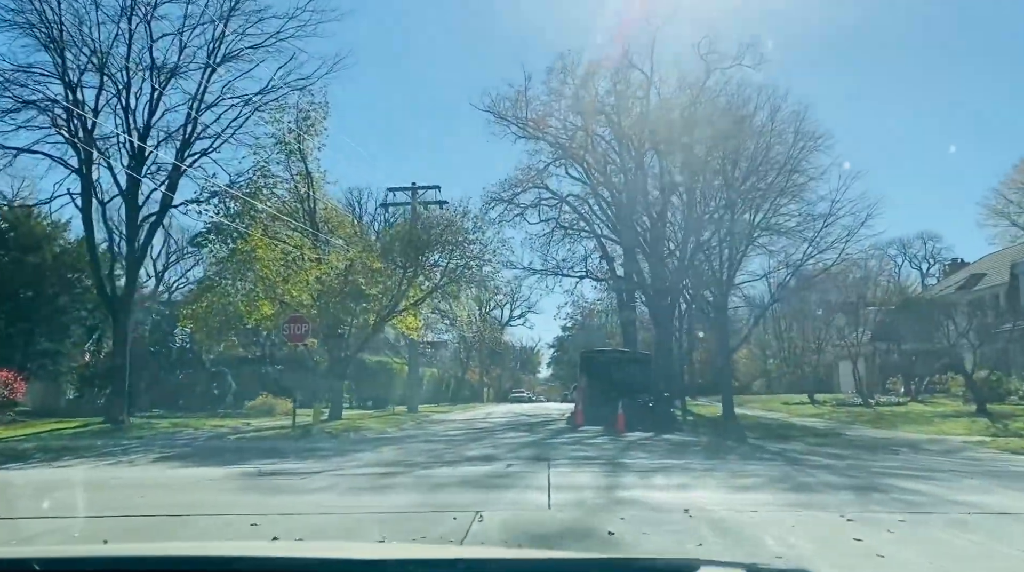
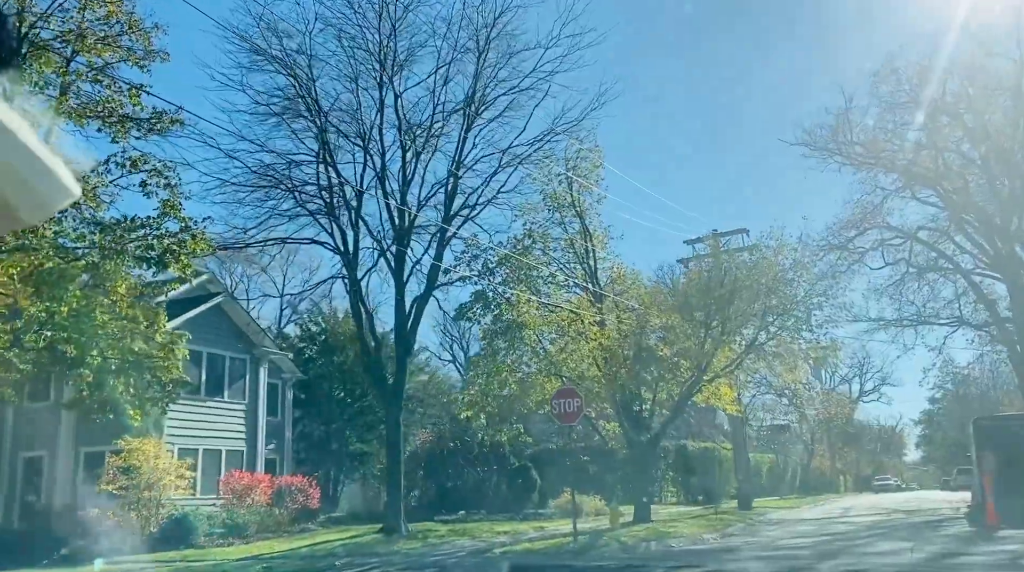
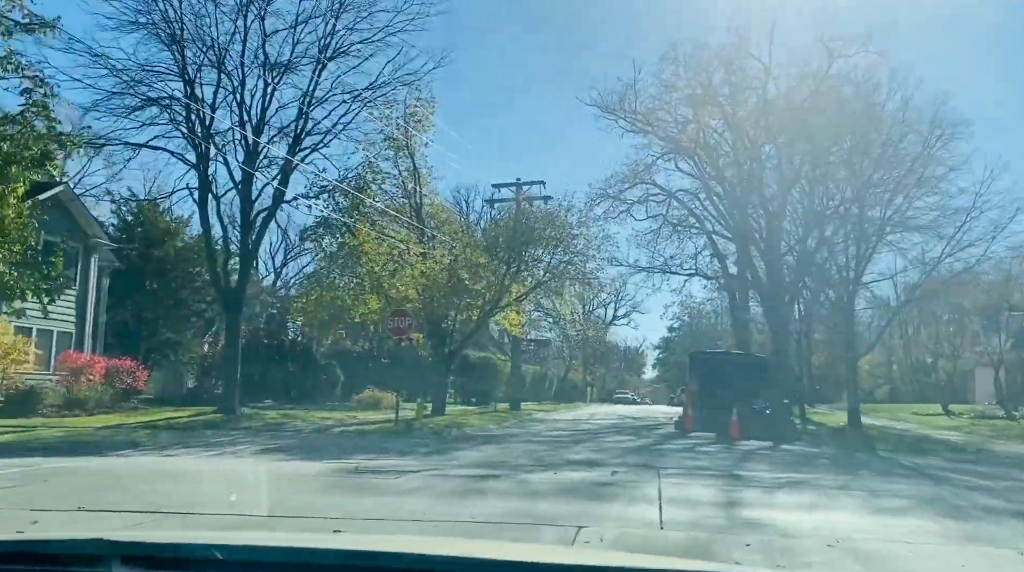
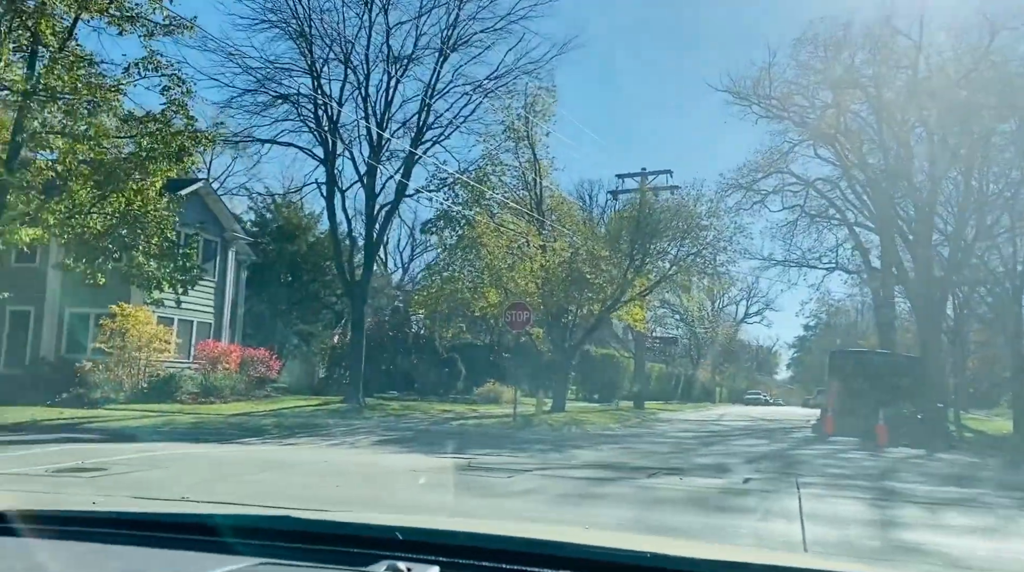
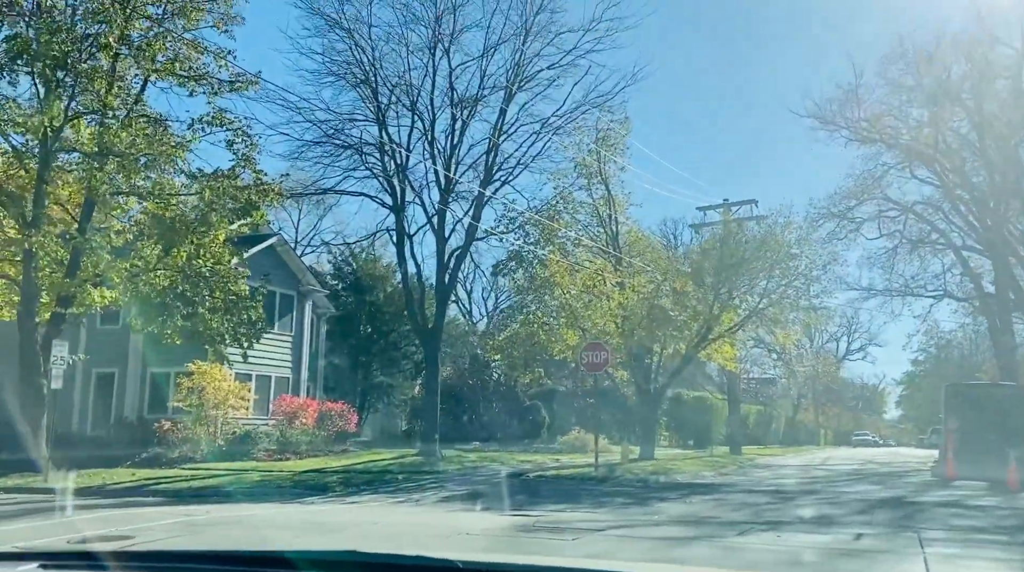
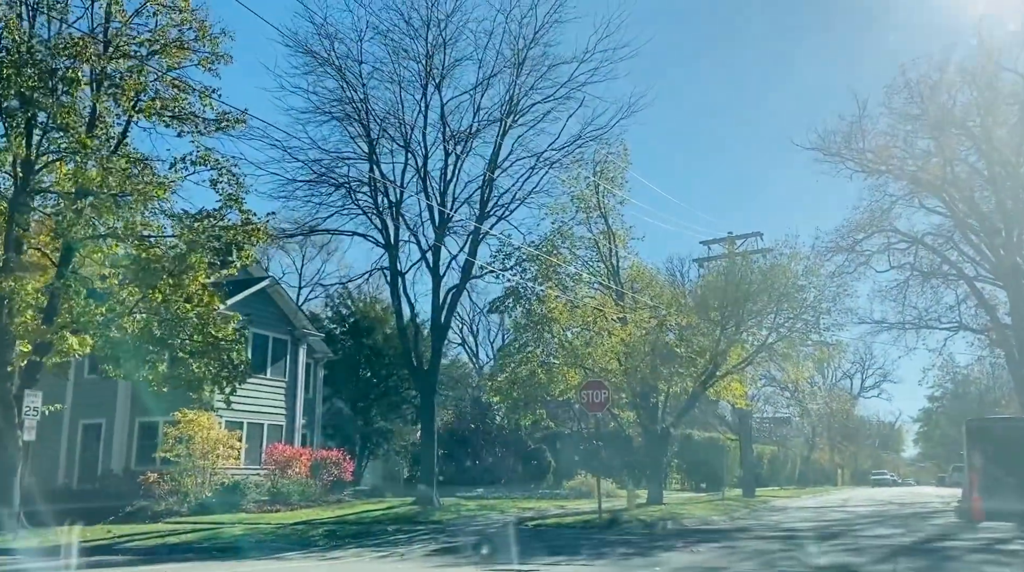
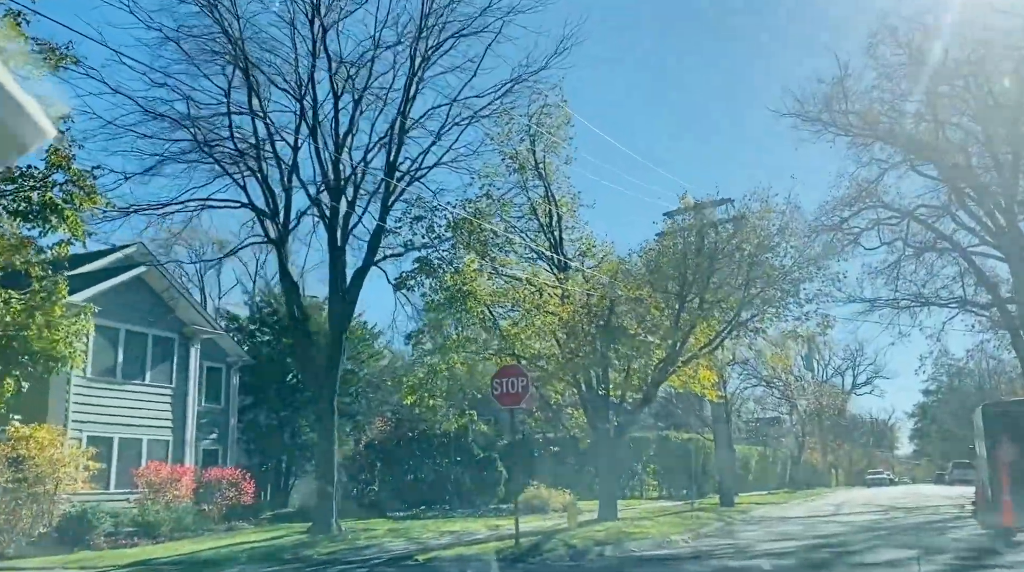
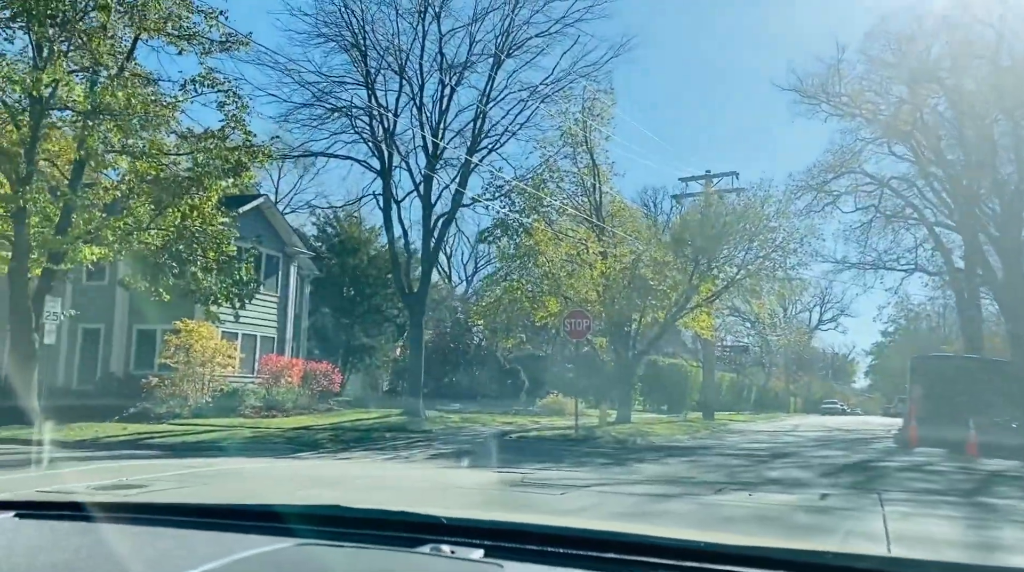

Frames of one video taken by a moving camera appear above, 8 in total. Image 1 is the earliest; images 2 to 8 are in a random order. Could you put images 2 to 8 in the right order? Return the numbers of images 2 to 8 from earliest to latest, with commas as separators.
3, 4, 8, 5, 6, 2, 7
